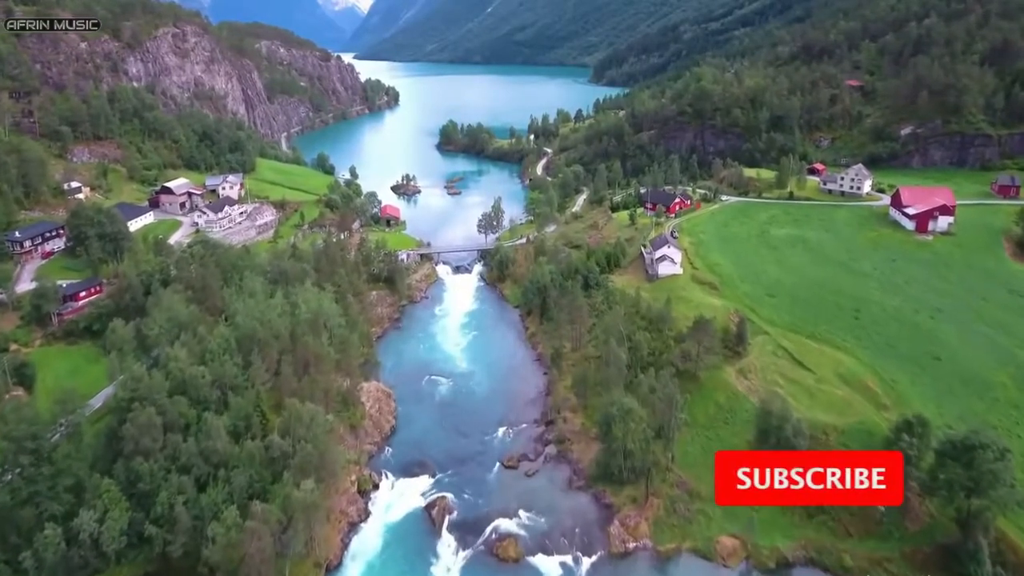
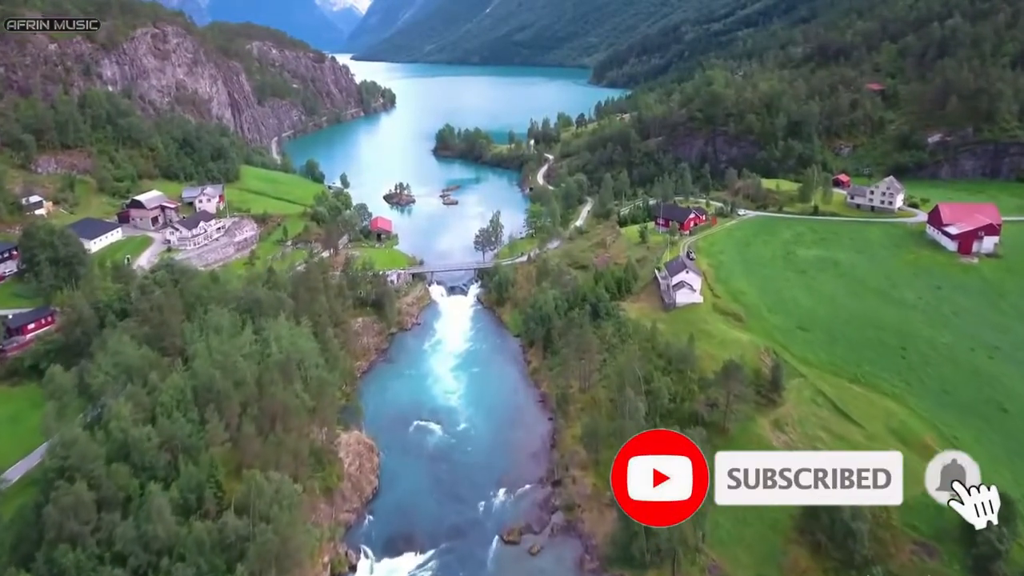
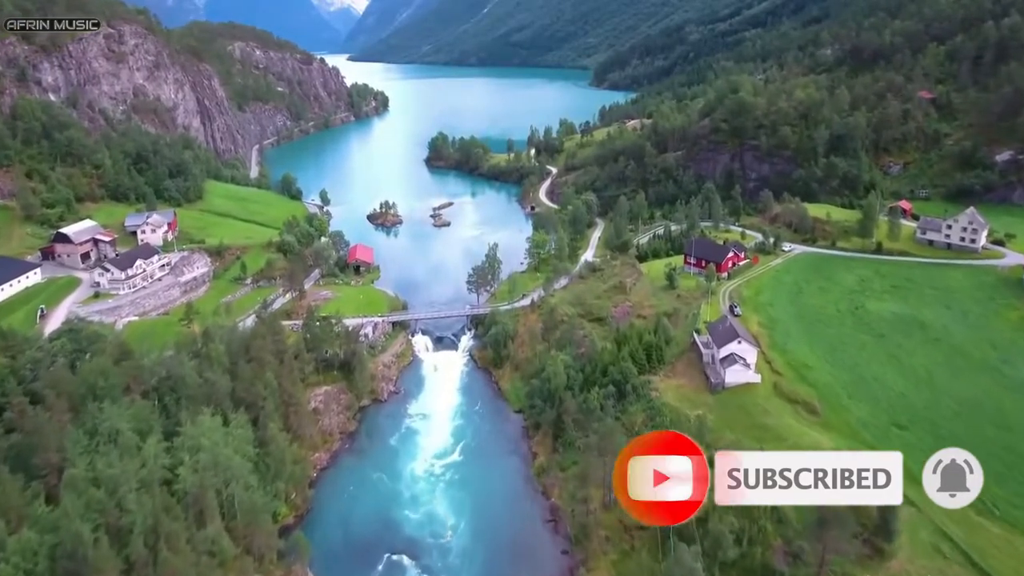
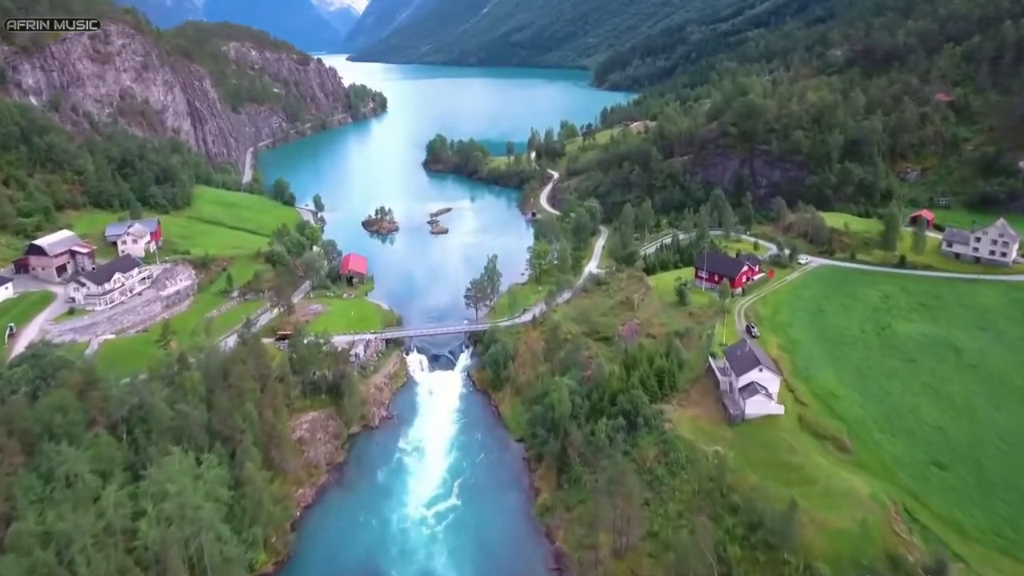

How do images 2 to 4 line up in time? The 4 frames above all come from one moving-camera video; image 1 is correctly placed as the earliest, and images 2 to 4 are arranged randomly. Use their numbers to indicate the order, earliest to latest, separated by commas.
2, 3, 4
